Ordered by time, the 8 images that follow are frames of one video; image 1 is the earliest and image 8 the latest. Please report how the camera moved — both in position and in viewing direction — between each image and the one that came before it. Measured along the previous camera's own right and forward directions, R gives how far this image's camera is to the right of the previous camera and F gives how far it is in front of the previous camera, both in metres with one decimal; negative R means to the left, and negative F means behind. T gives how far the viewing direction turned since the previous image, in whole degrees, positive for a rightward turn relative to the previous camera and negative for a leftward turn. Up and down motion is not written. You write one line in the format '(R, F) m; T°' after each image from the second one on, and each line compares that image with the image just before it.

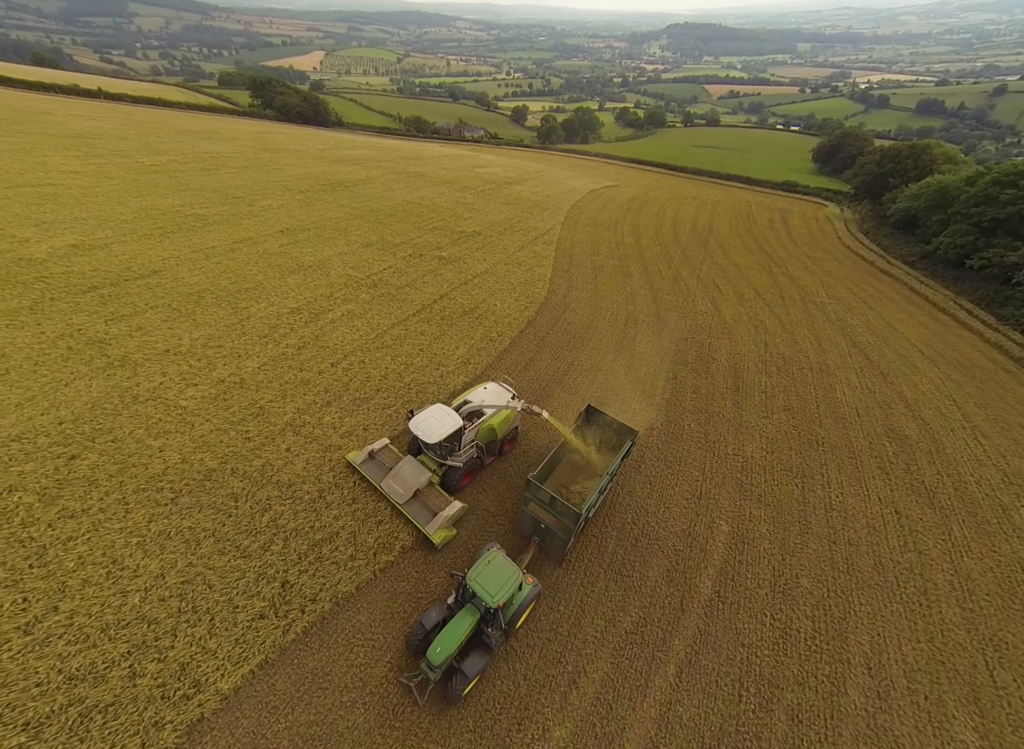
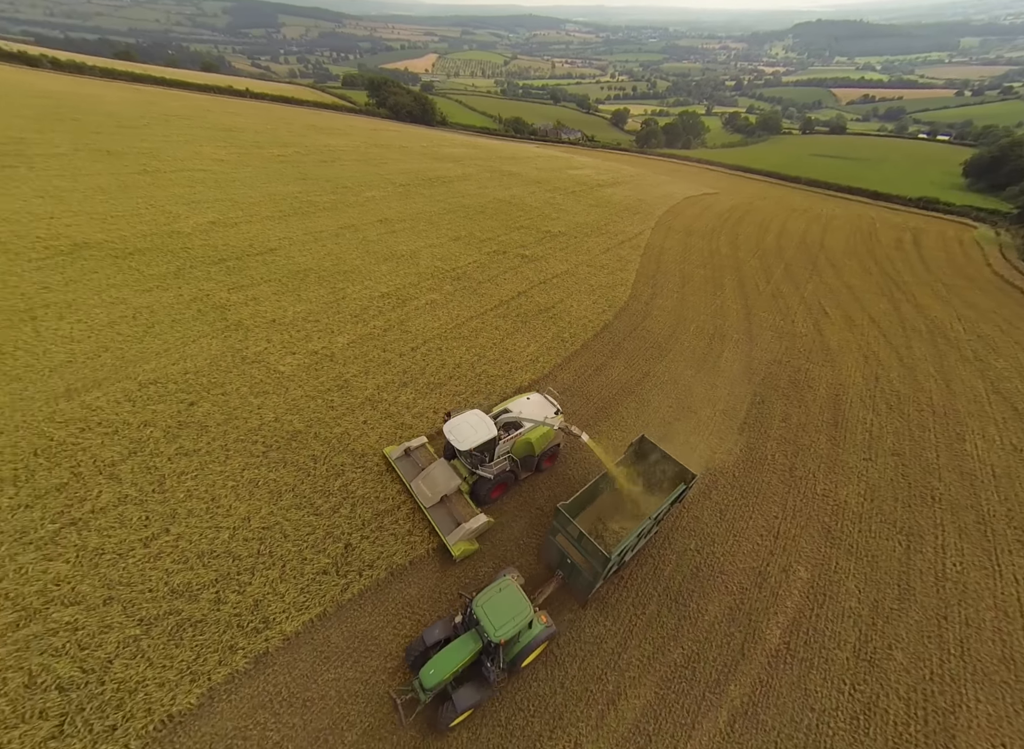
(+0.4, -0.1) m; -10°
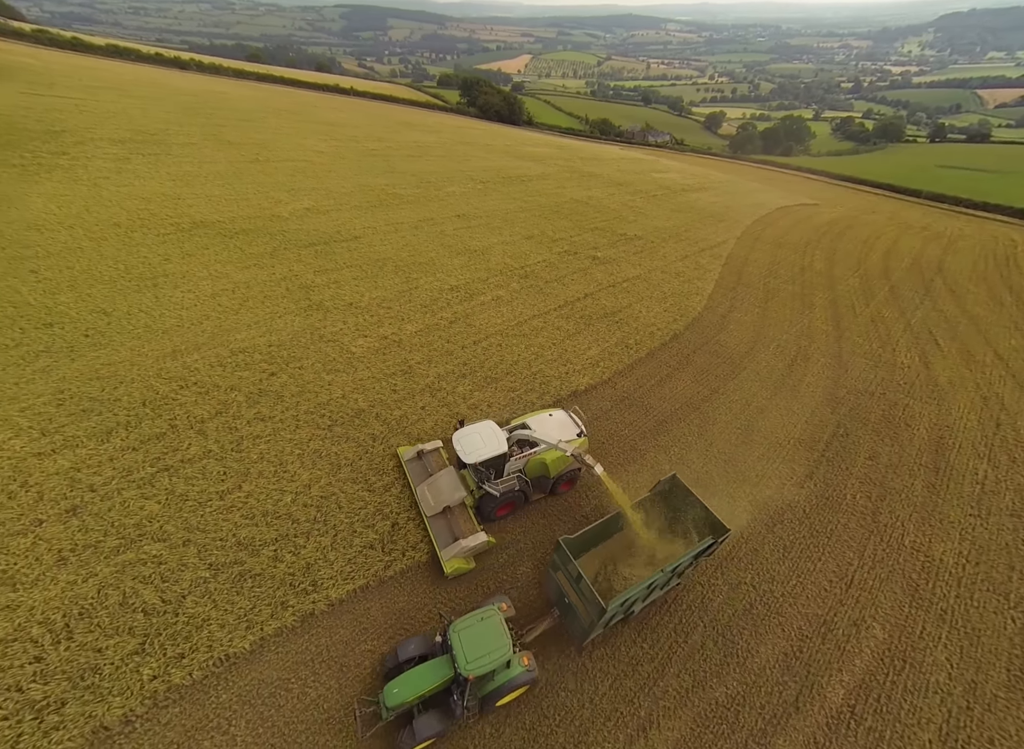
(+0.5, +0.1) m; -9°
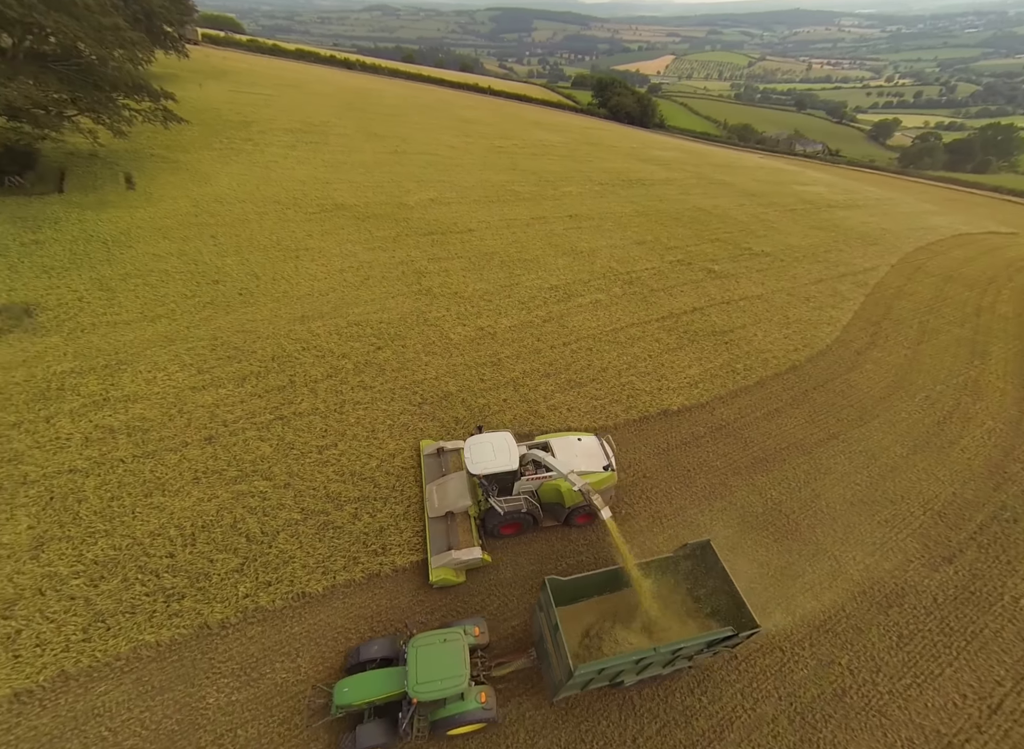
(+0.8, +0.2) m; -14°
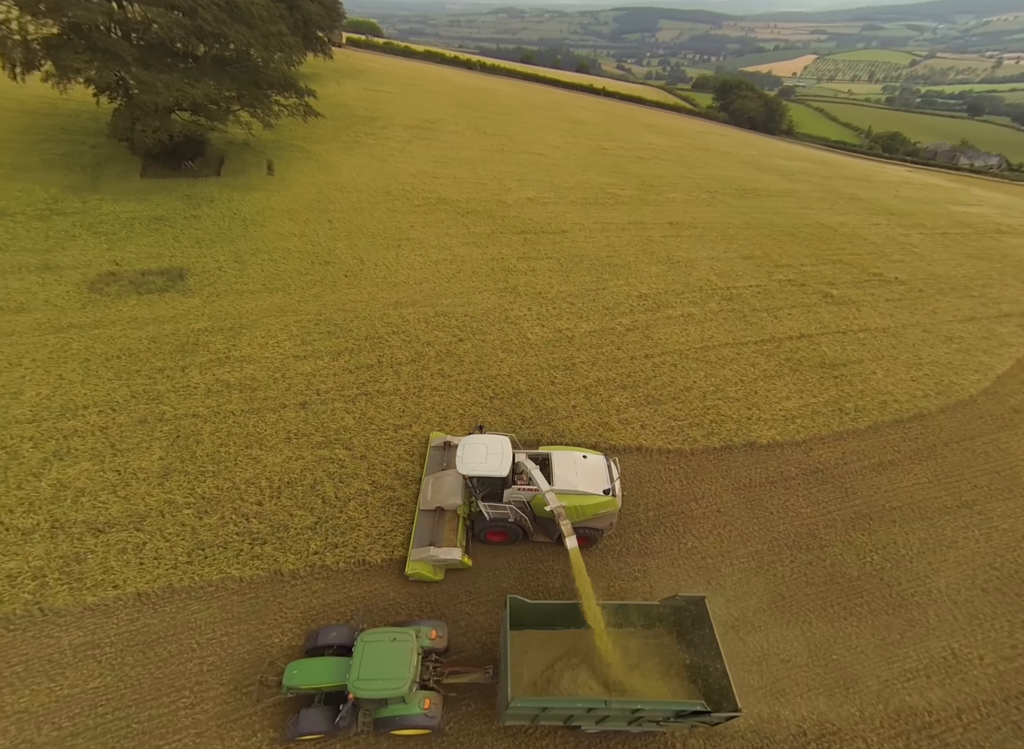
(+0.6, +0.2) m; -12°
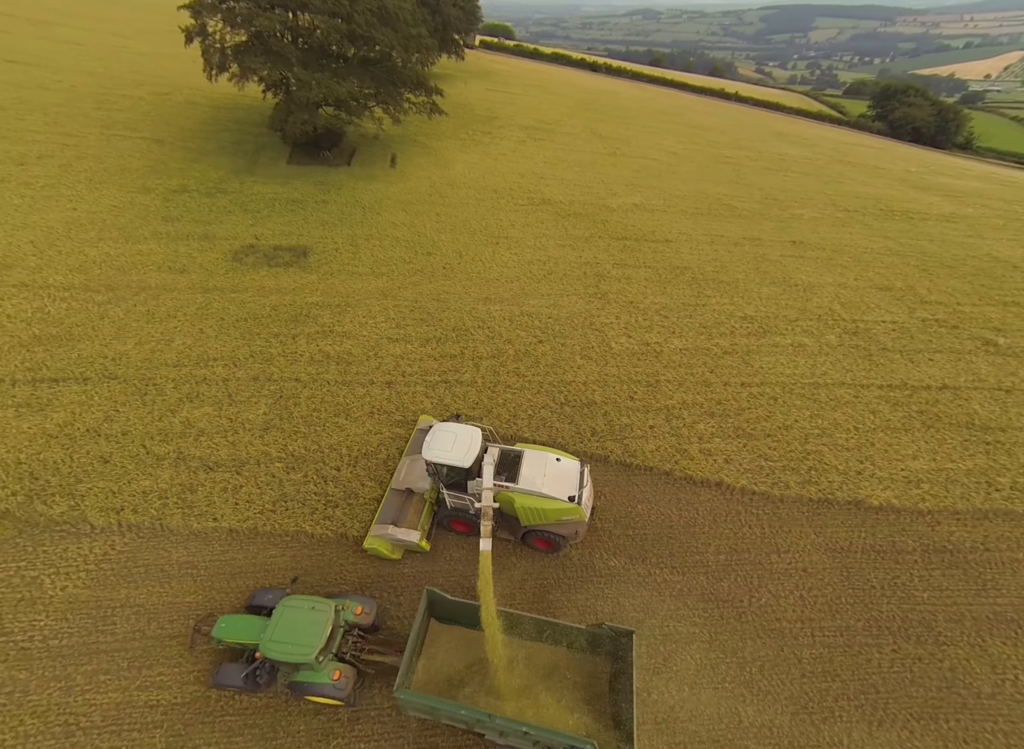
(+0.7, +0.3) m; -13°
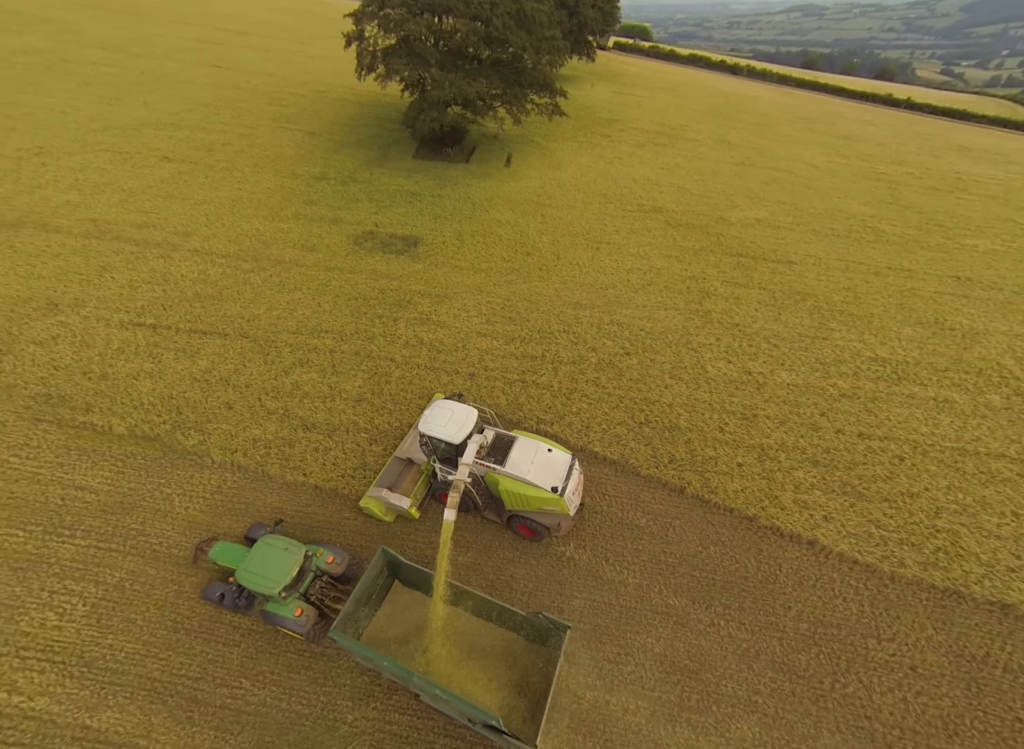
(+0.7, +0.3) m; -13°
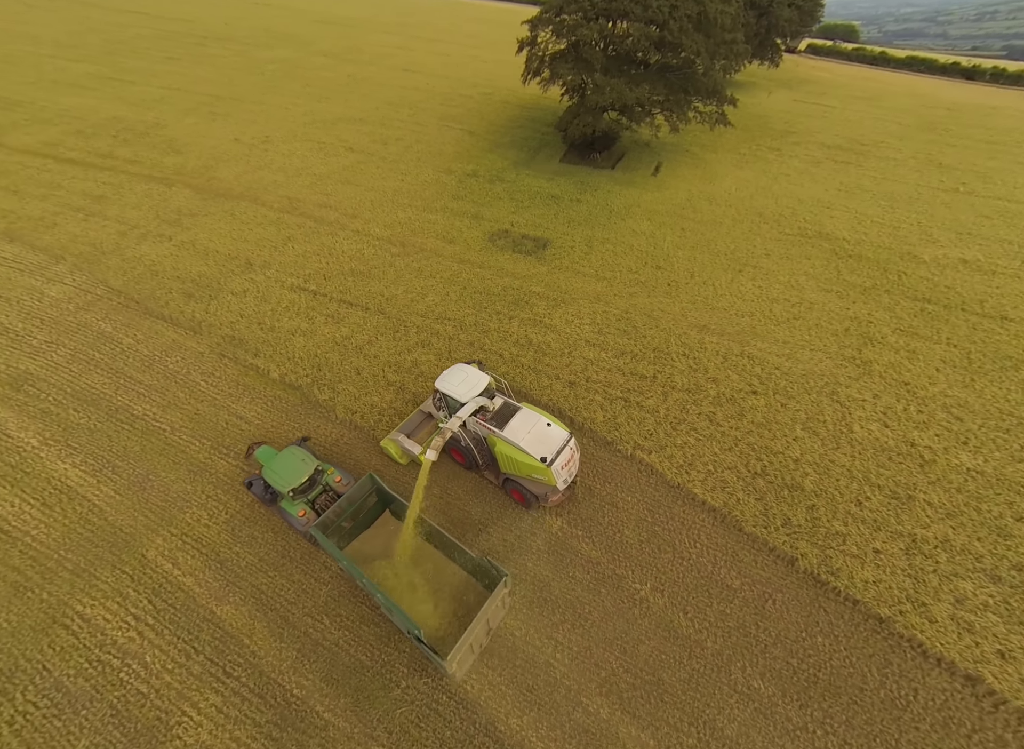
(+0.7, +0.4) m; -16°
